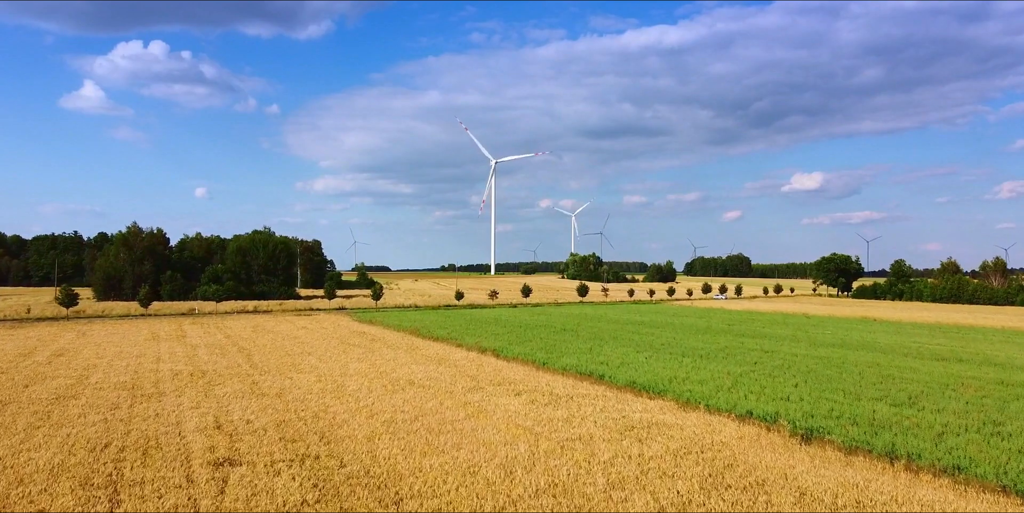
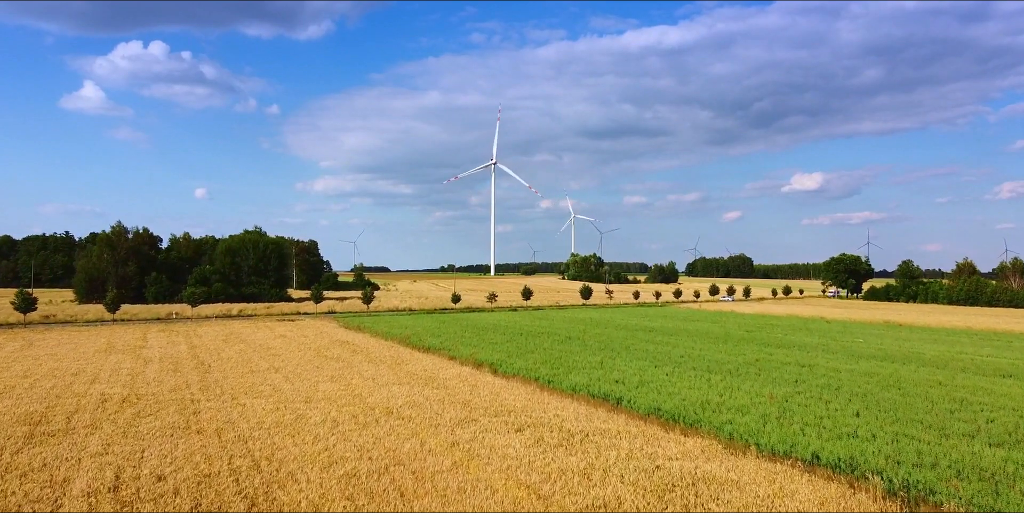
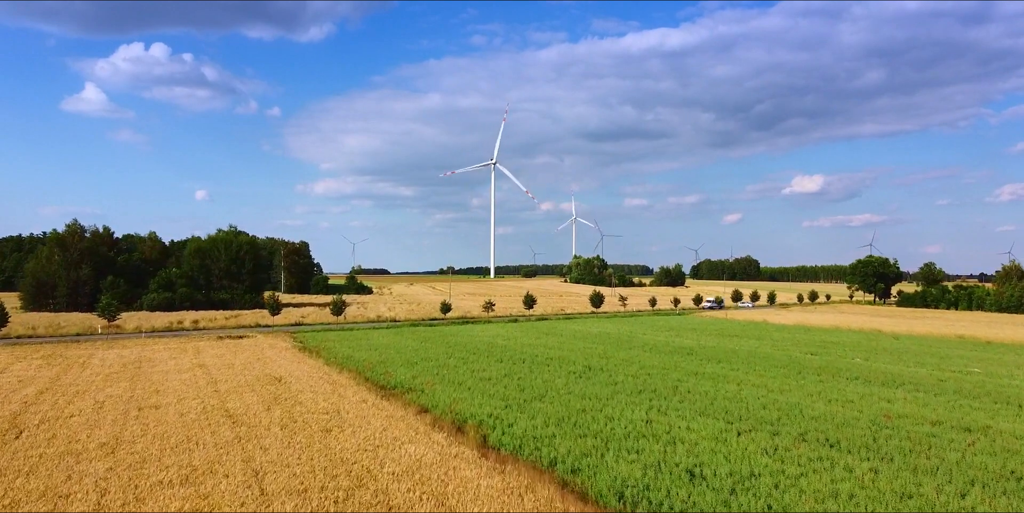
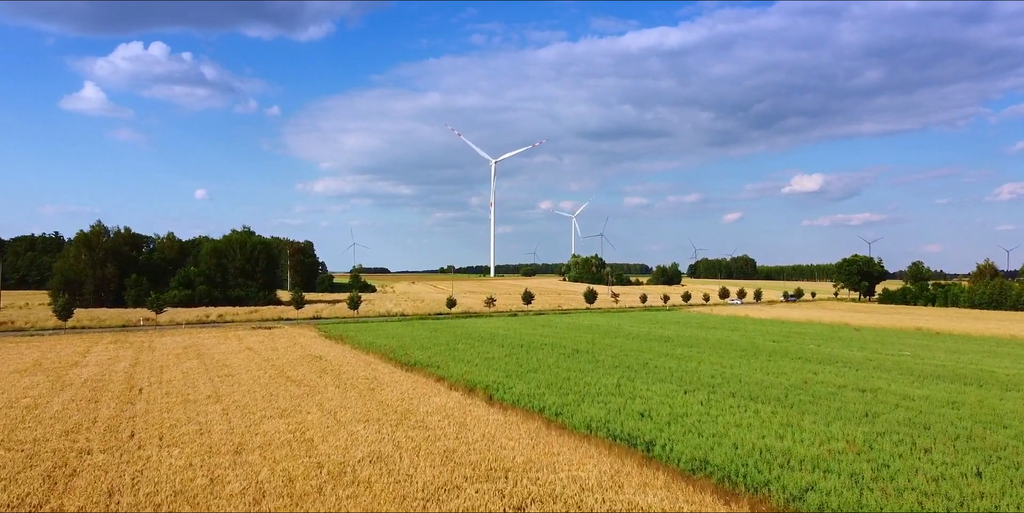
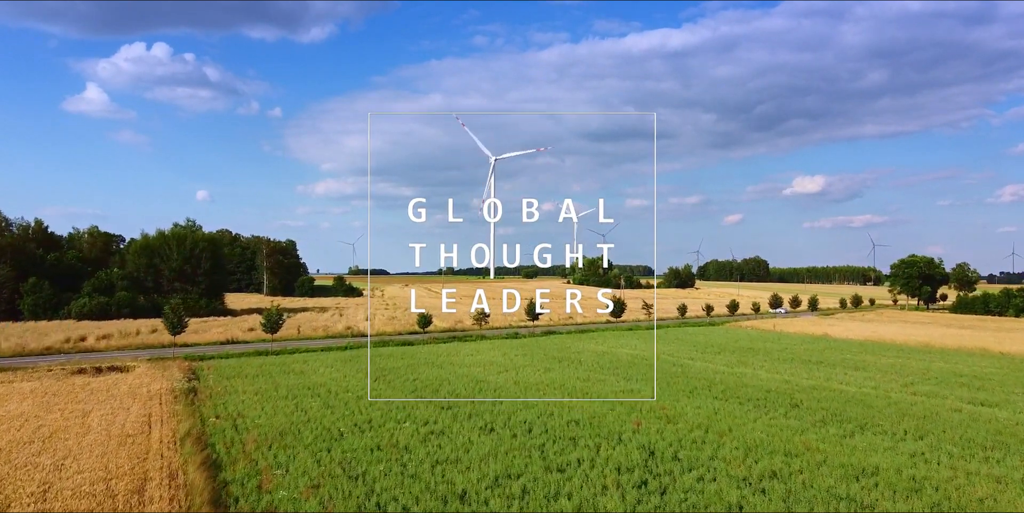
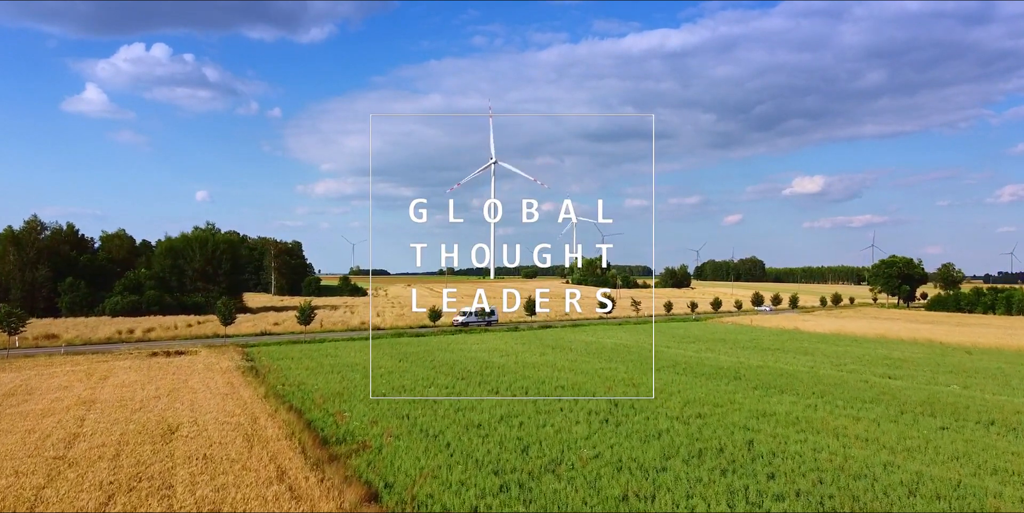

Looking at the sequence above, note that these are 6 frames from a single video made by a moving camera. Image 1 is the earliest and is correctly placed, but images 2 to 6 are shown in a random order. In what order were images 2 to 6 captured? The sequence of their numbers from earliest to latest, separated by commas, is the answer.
2, 4, 3, 6, 5
